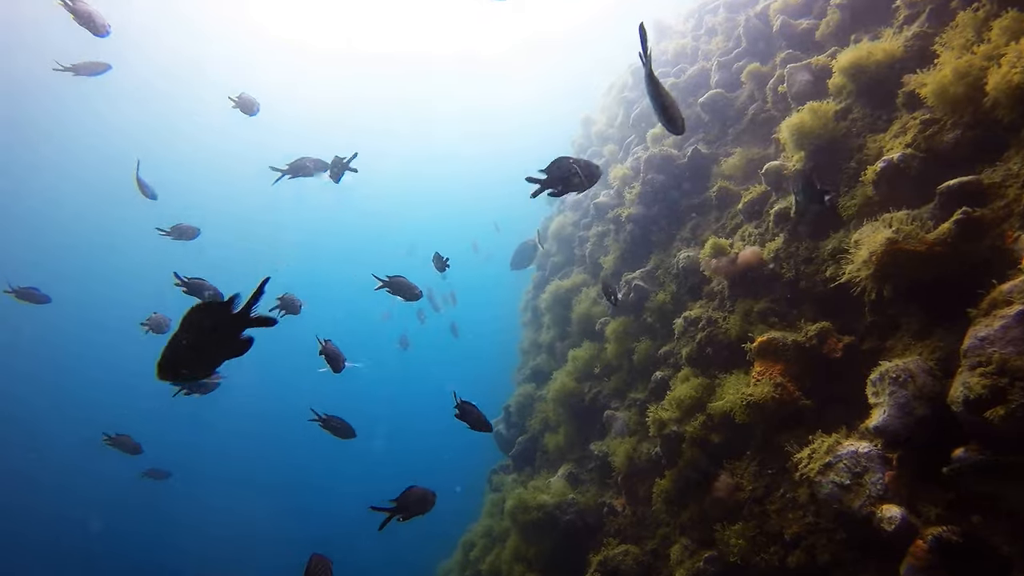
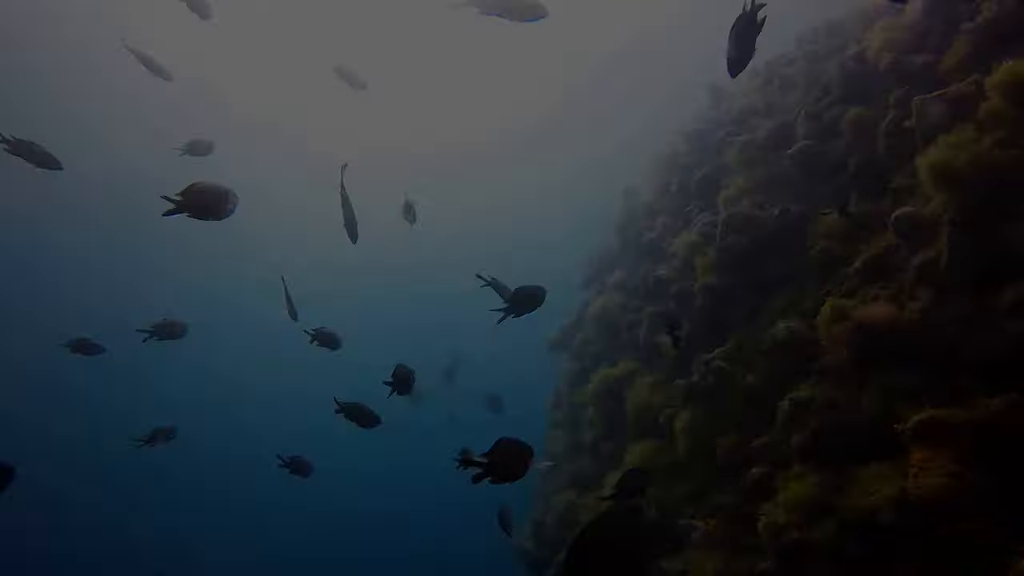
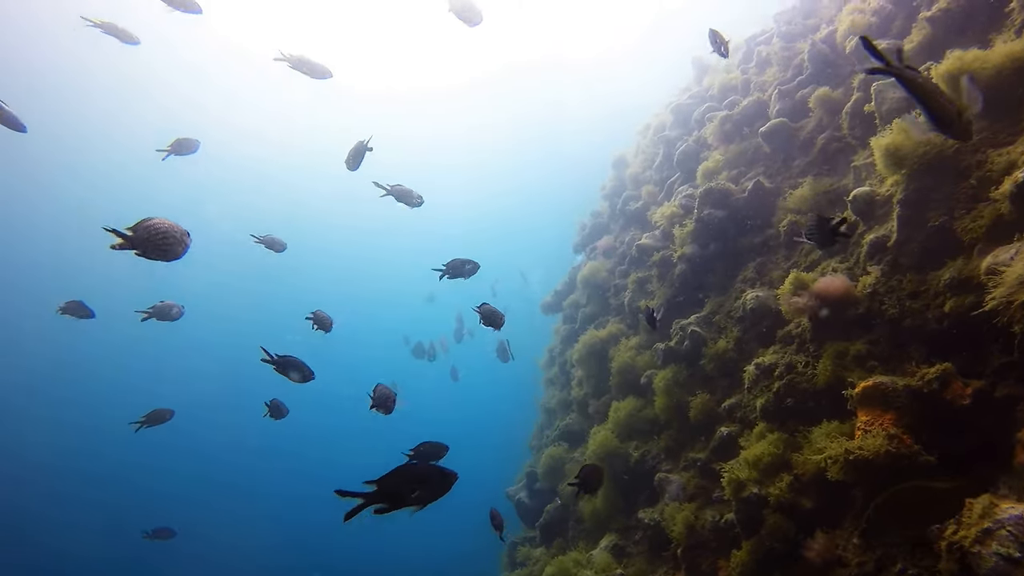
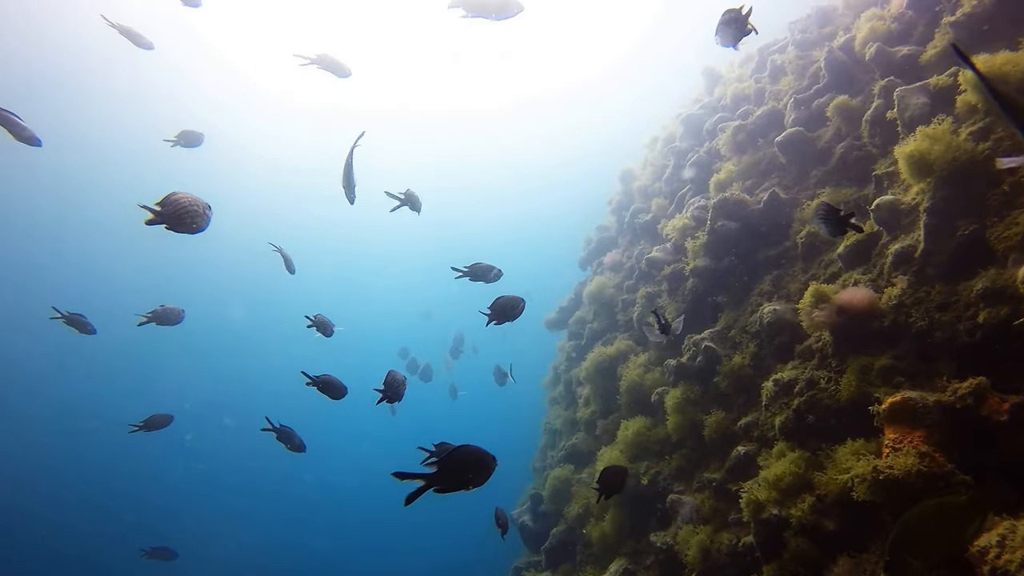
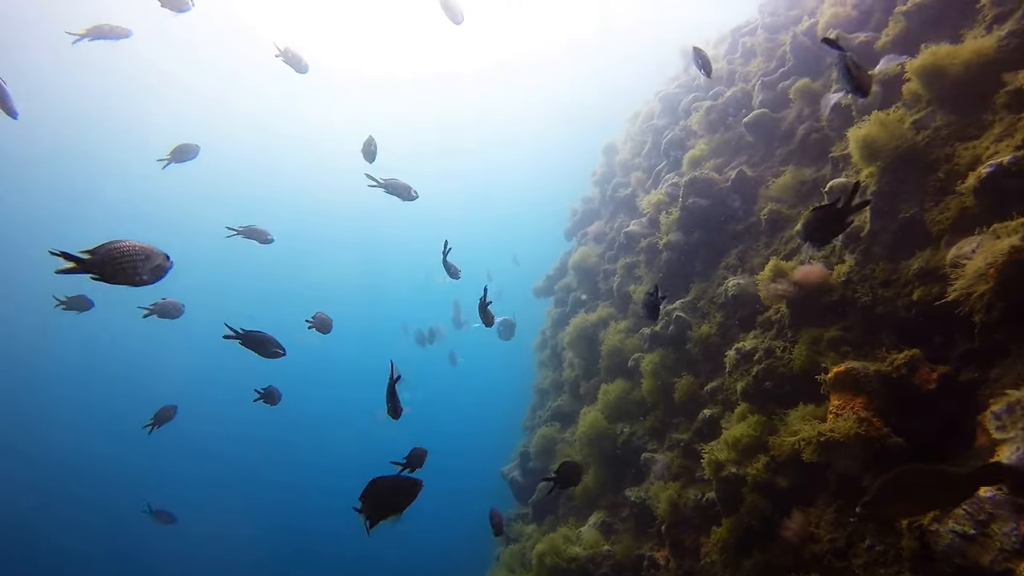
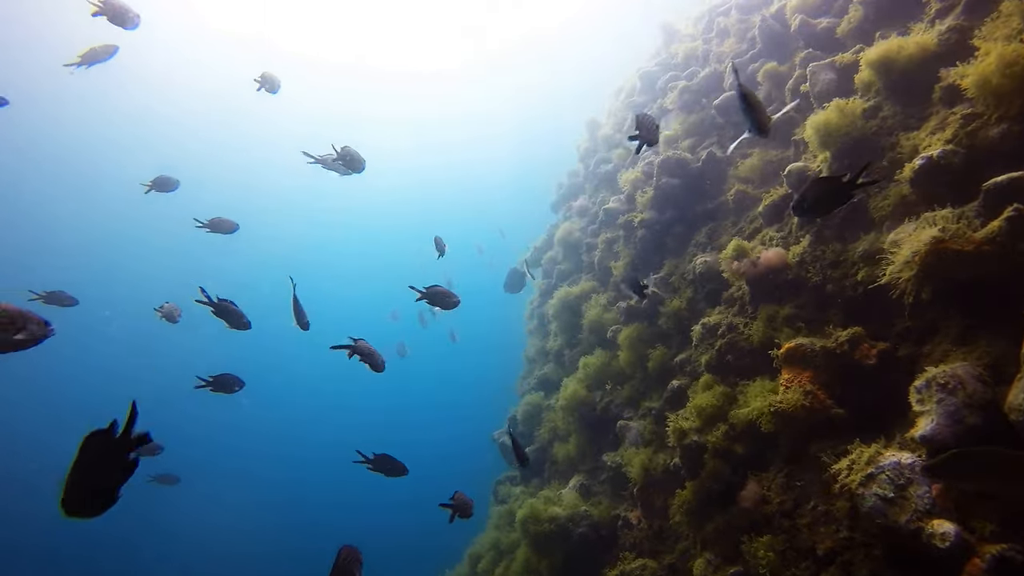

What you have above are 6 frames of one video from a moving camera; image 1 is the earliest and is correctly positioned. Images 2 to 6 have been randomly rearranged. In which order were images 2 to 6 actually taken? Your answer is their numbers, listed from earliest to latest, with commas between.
6, 5, 3, 4, 2
